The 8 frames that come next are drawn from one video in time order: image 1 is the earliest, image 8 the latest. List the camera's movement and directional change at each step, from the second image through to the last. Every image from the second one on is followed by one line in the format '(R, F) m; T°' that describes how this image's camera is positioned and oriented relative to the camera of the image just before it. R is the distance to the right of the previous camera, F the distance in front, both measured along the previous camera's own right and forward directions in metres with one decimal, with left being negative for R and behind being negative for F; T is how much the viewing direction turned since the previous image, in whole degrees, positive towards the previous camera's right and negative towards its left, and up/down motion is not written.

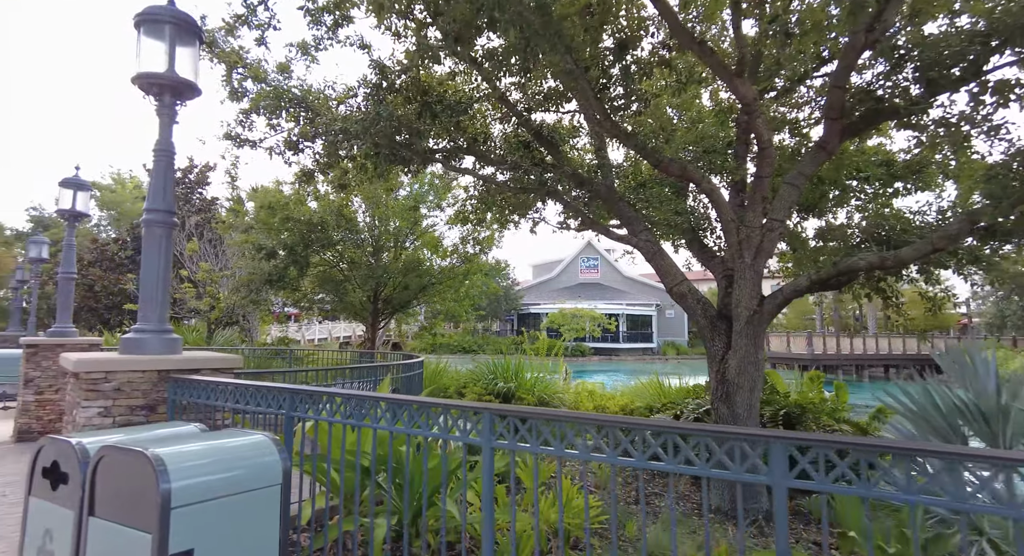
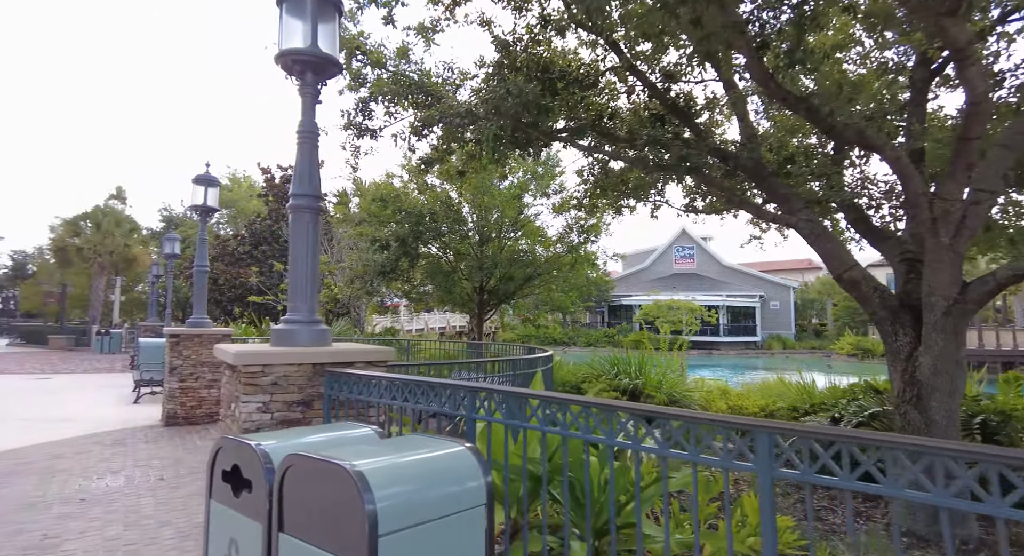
(-0.8, +0.5) m; -8°
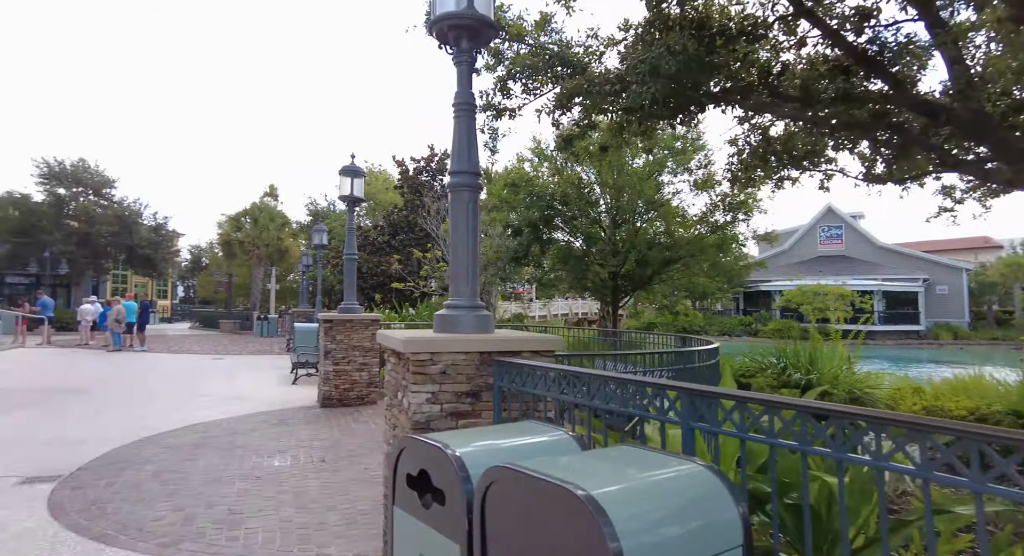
(-0.5, +0.5) m; -12°
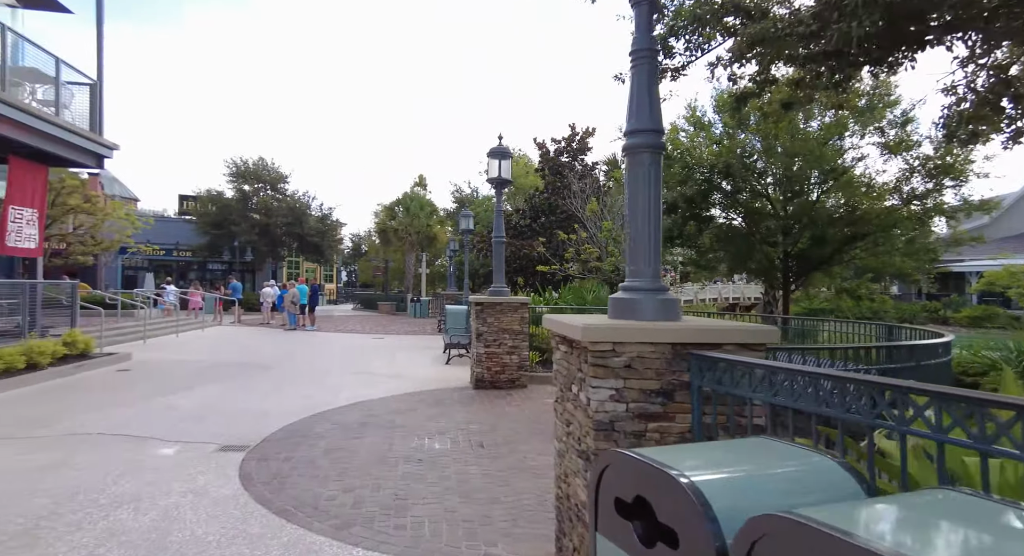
(-0.4, +0.5) m; -14°
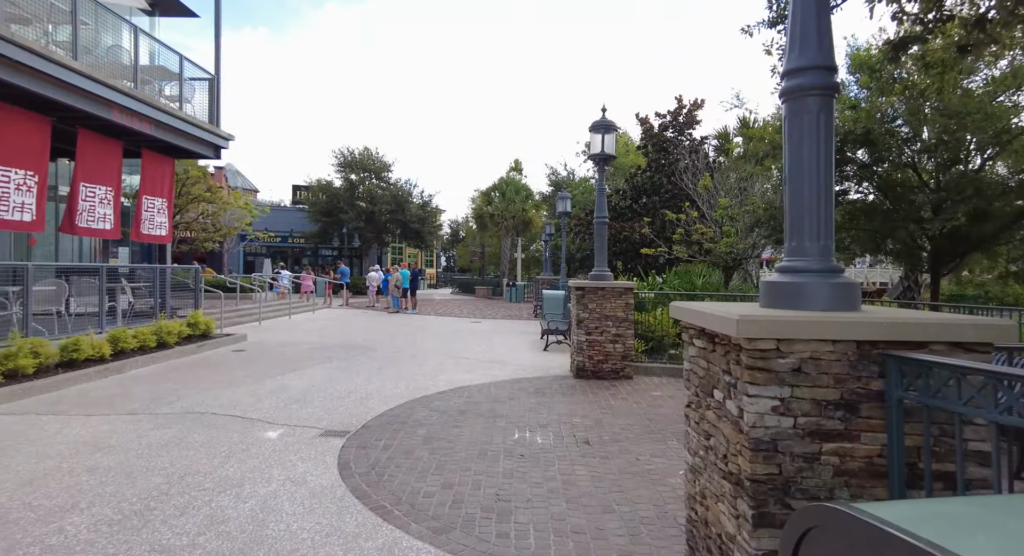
(-0.2, +0.5) m; -10°
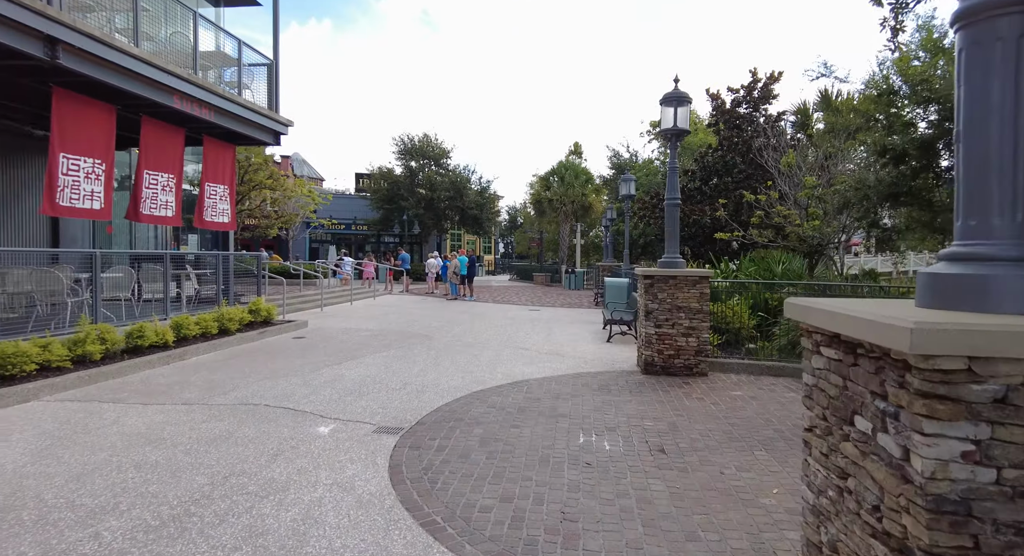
(-0.1, +0.5) m; -6°
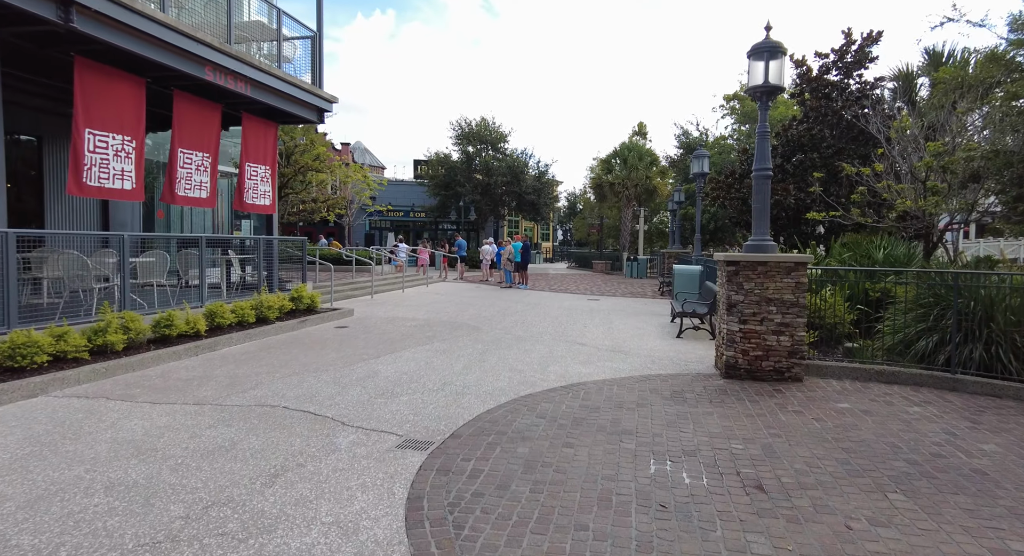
(0.0, +1.0) m; -6°
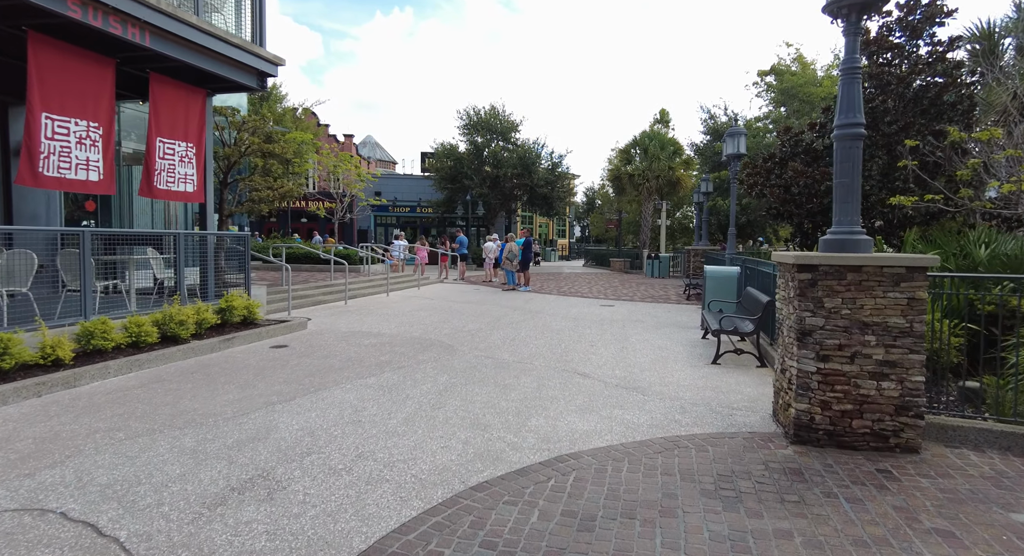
(+0.5, +2.3) m; -2°
